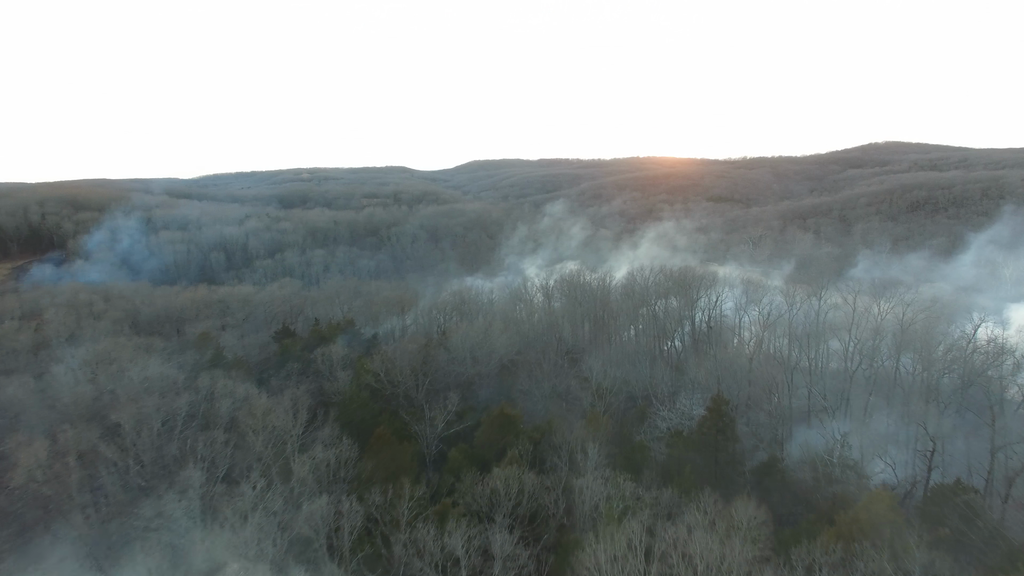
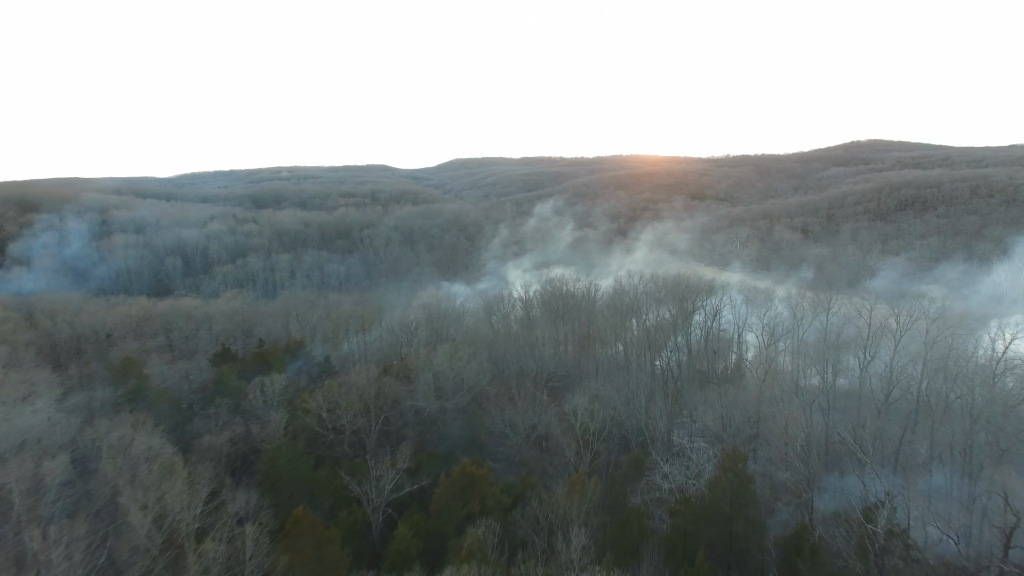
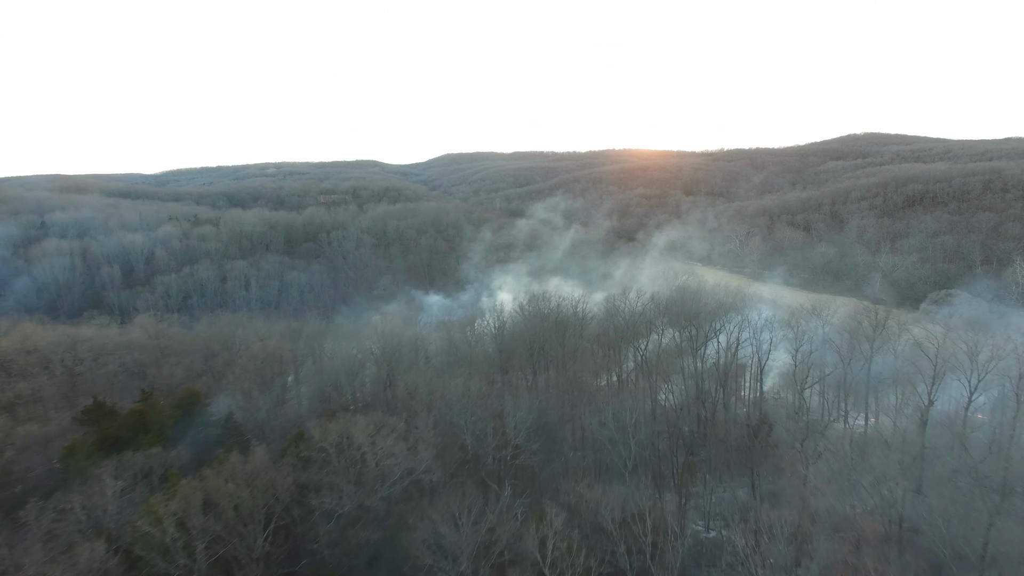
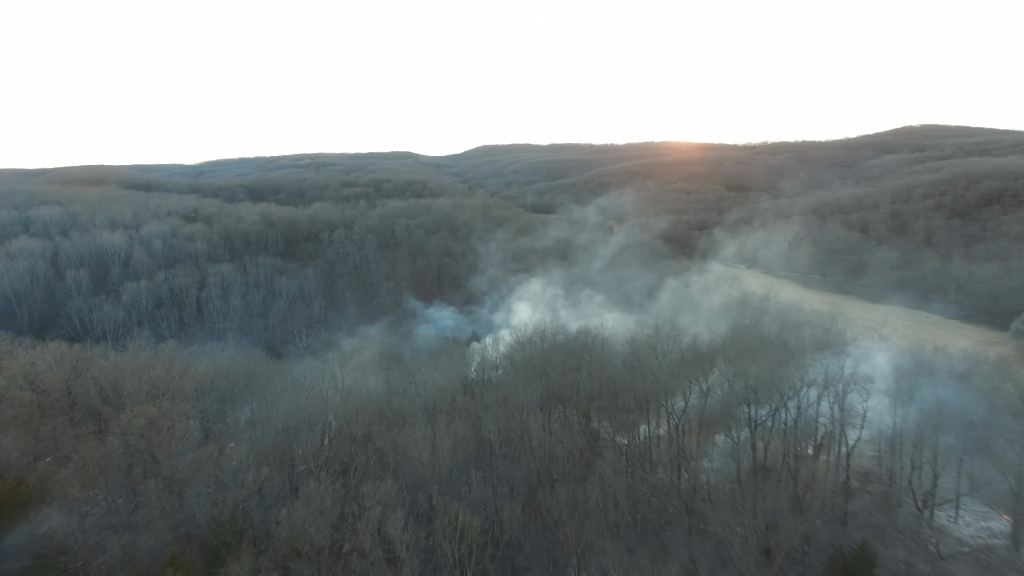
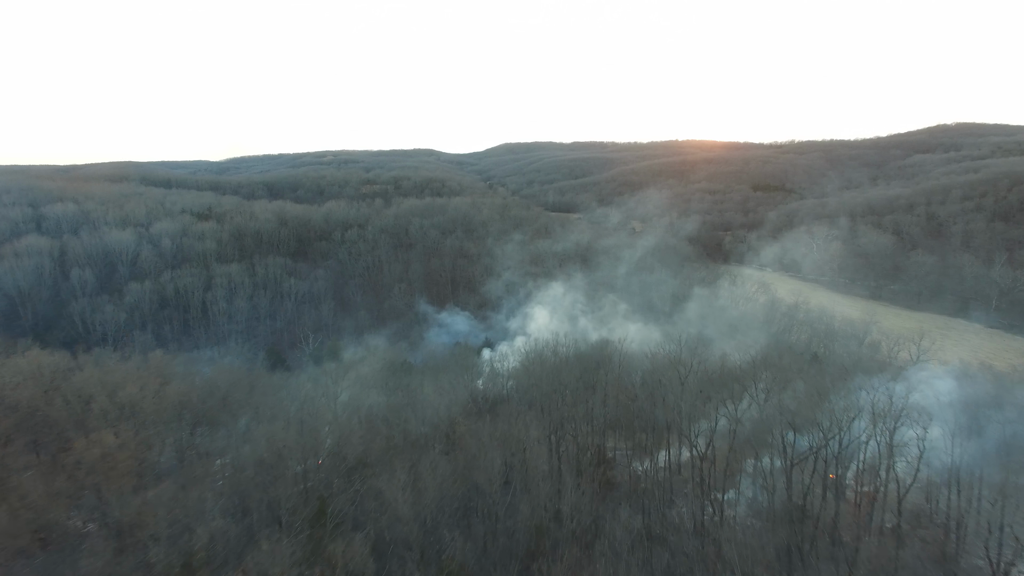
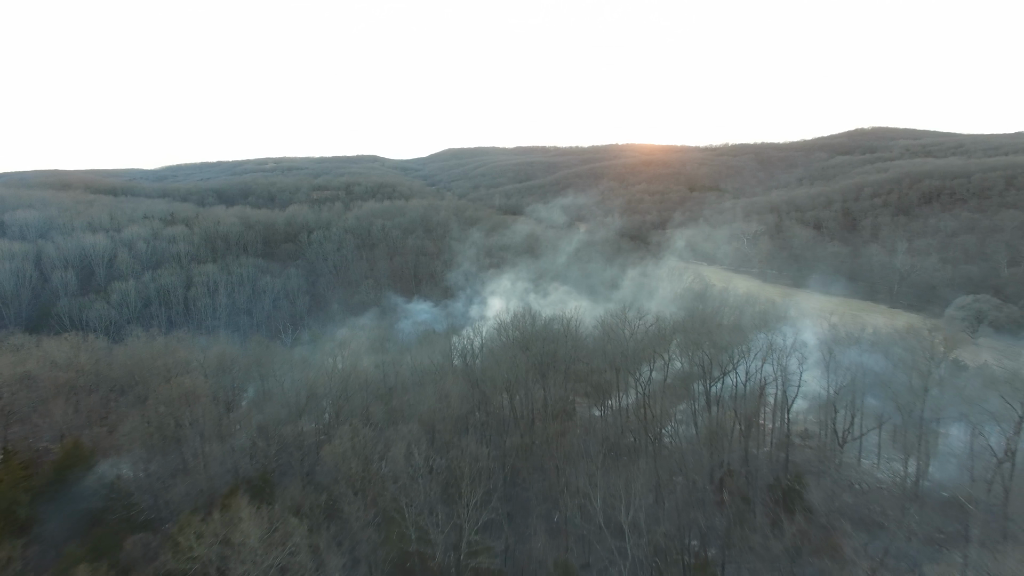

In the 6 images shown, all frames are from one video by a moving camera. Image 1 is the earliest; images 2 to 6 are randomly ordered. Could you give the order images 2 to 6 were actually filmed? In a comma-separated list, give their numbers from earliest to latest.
2, 3, 6, 4, 5
